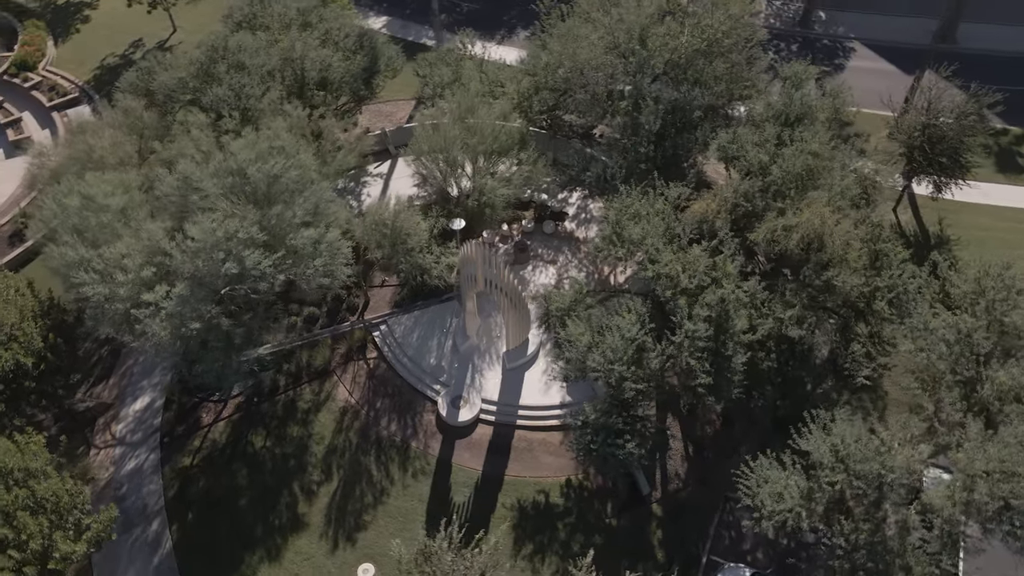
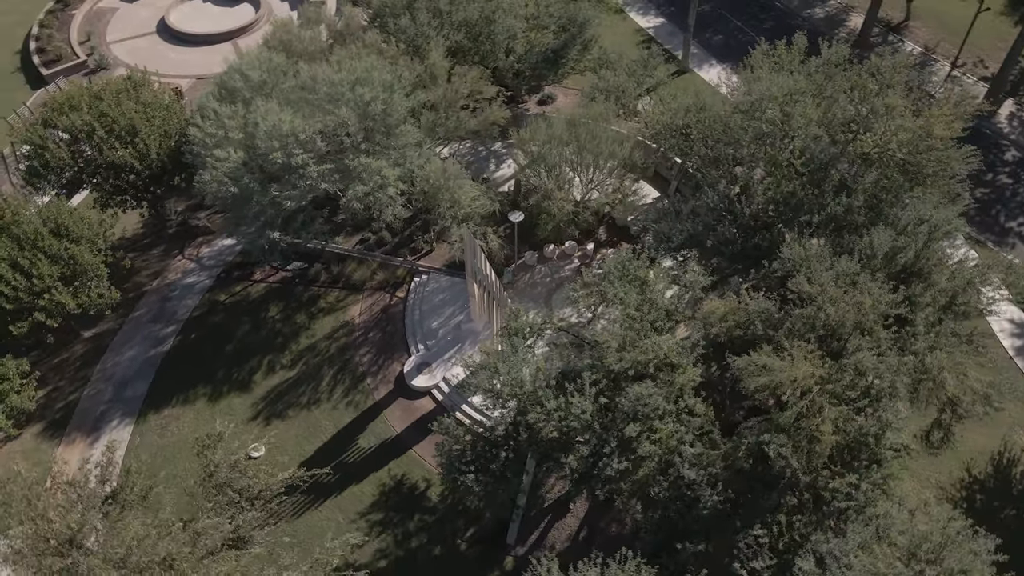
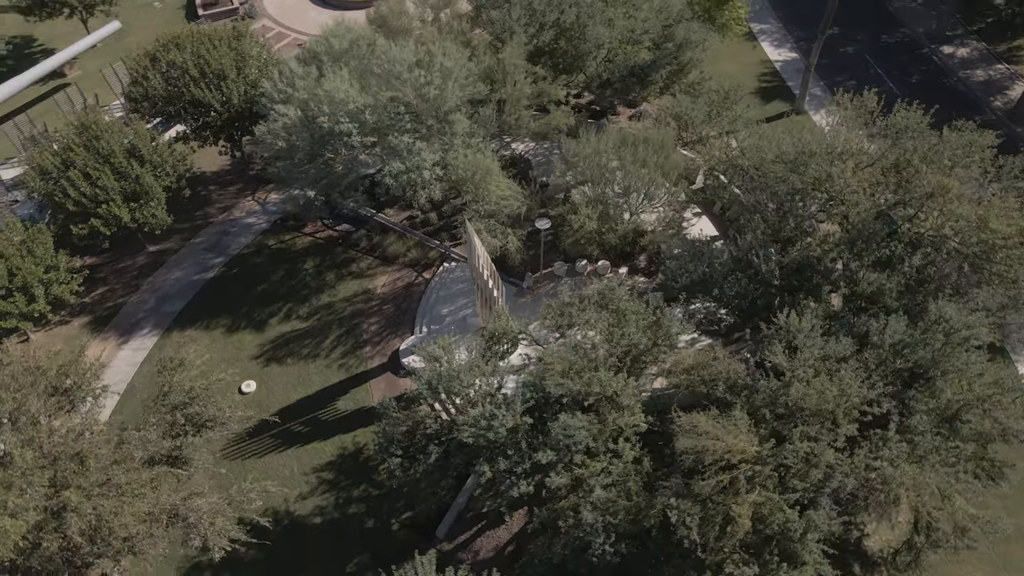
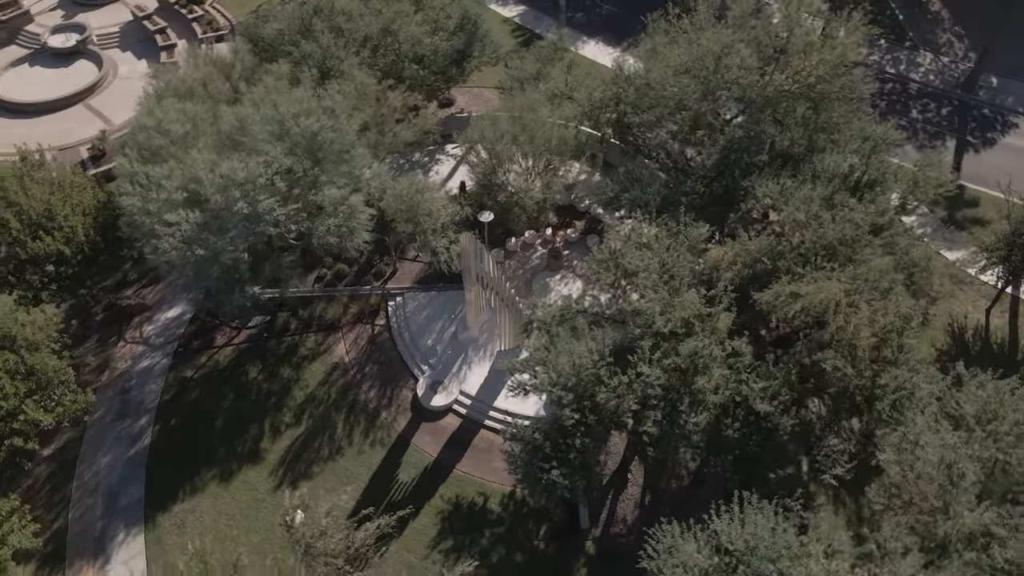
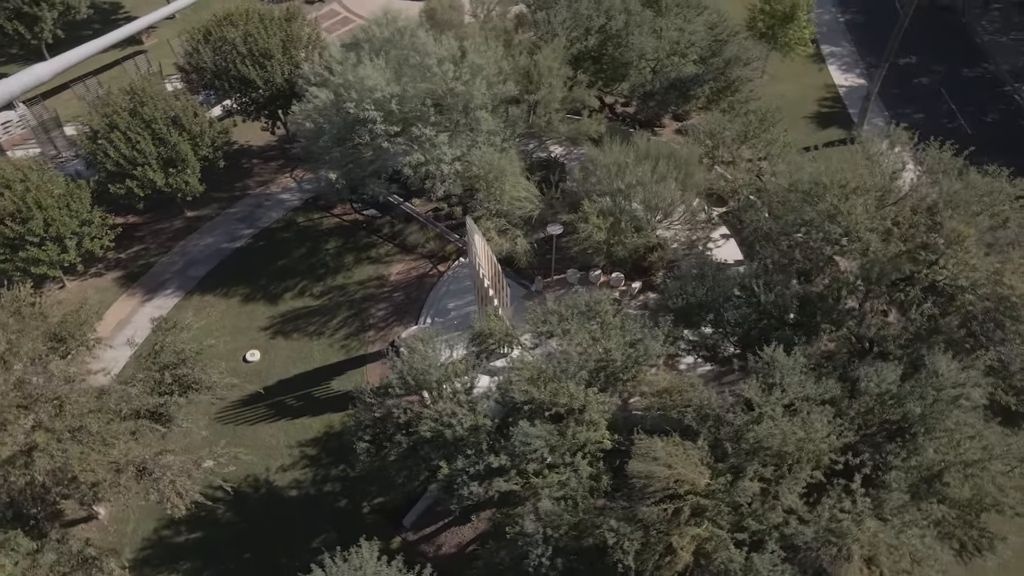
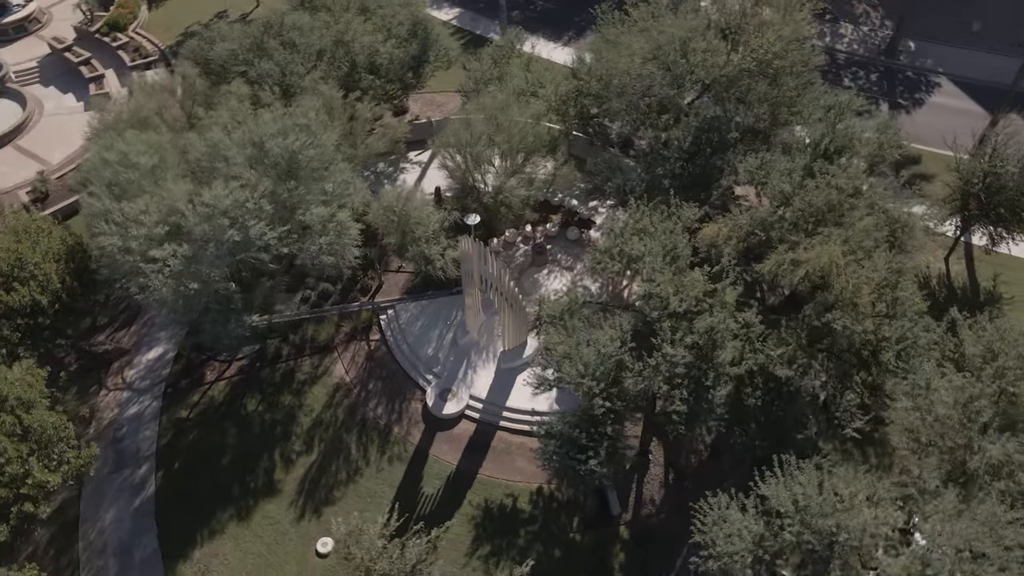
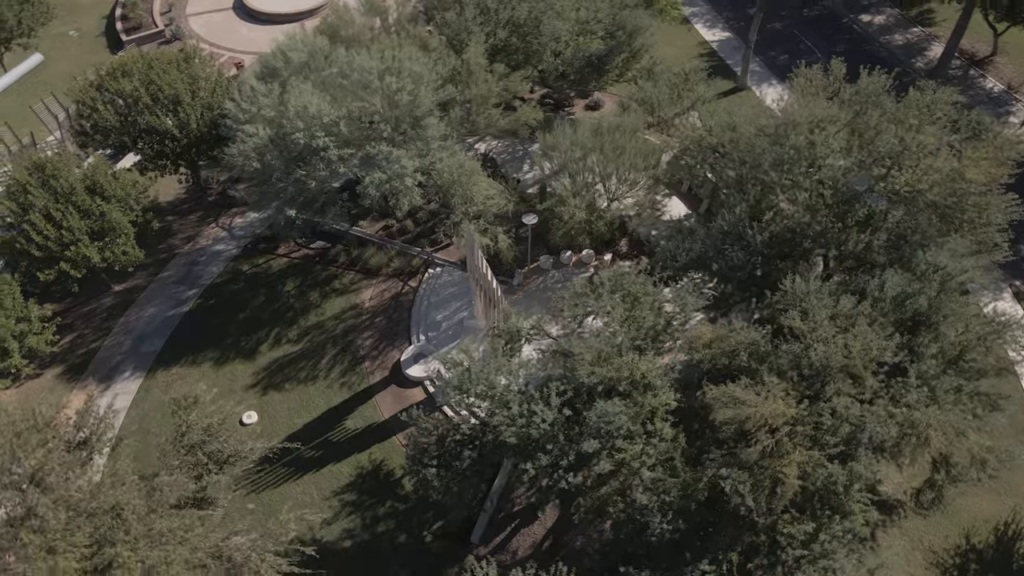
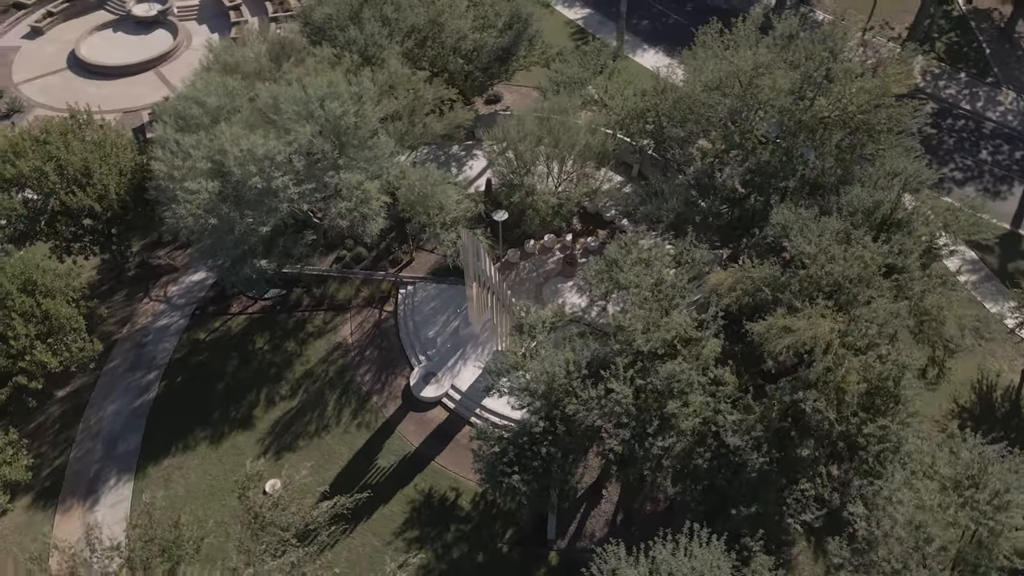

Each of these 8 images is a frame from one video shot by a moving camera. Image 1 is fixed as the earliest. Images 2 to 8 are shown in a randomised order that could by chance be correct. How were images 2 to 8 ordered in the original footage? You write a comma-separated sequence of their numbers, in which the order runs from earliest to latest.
6, 4, 8, 2, 7, 3, 5
